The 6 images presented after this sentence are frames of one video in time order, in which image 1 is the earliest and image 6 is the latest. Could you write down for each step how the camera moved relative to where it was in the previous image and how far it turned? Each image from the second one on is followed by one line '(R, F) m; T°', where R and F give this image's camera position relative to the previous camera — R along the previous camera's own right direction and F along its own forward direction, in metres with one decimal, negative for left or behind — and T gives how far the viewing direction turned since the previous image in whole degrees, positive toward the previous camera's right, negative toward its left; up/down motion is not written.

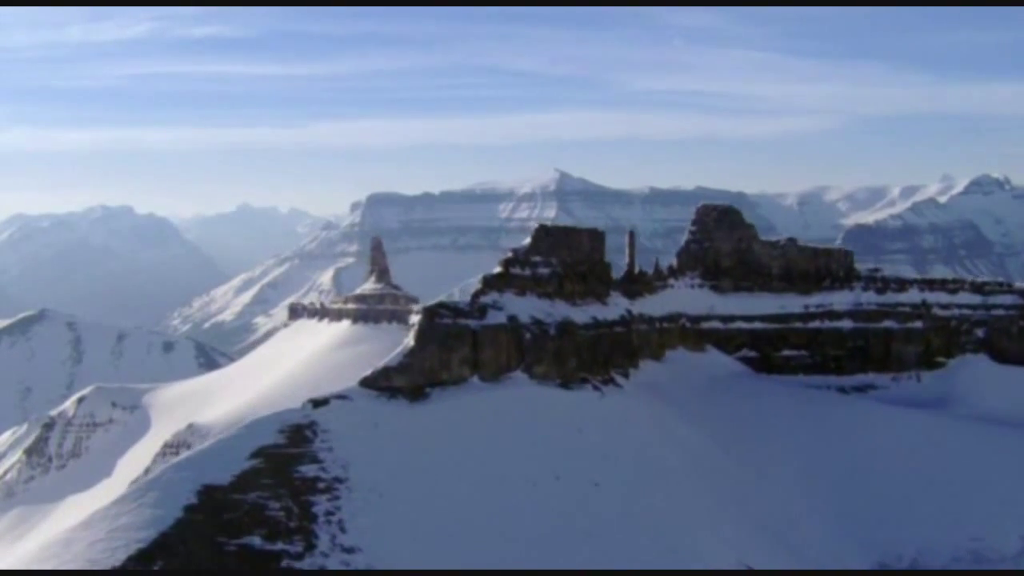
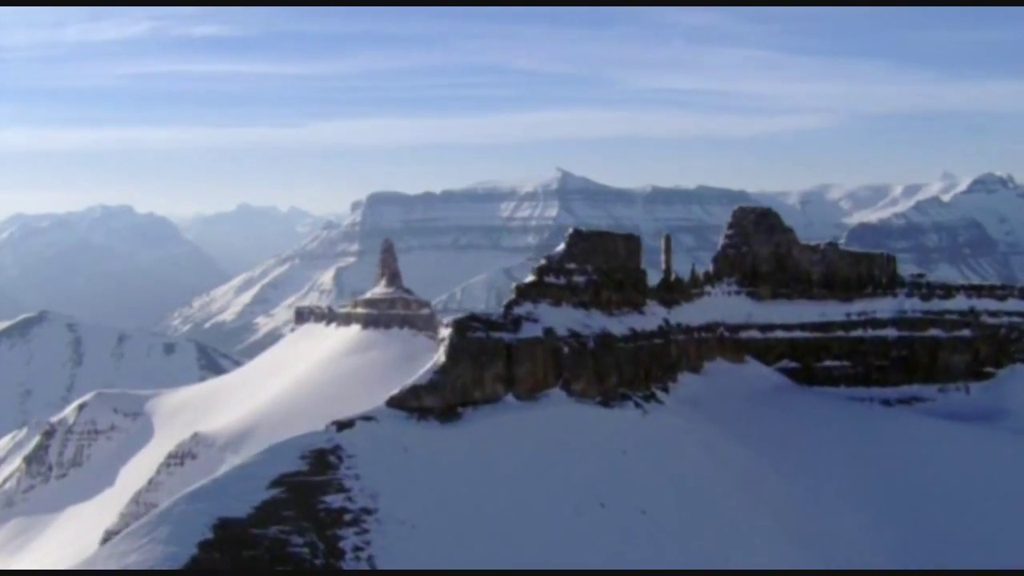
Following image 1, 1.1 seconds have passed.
(-1.1, +3.2) m; 0°
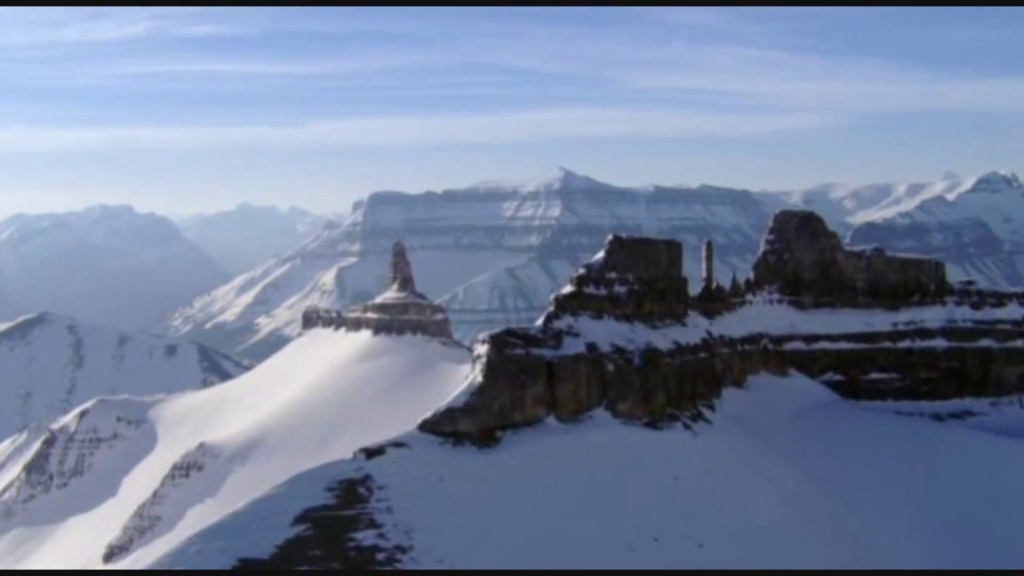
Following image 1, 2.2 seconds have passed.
(-1.1, +3.2) m; 0°
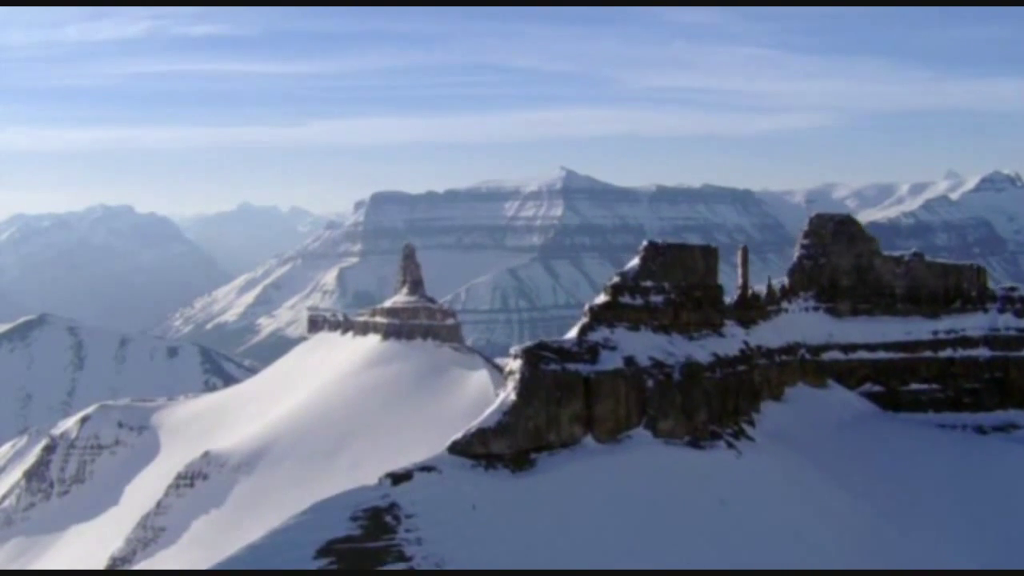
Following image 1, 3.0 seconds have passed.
(-0.8, +2.5) m; 0°
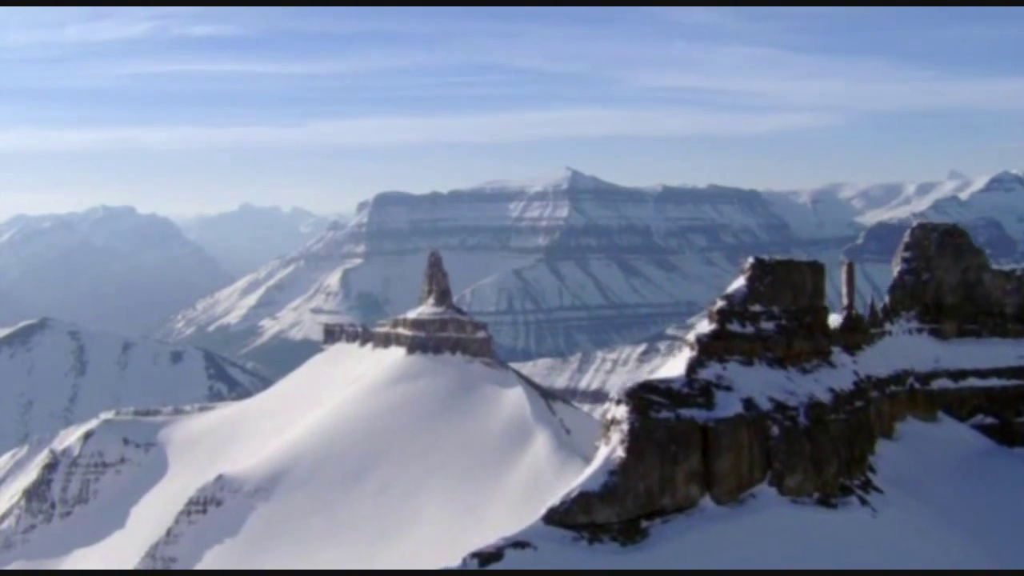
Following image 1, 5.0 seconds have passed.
(-2.0, +5.9) m; 0°
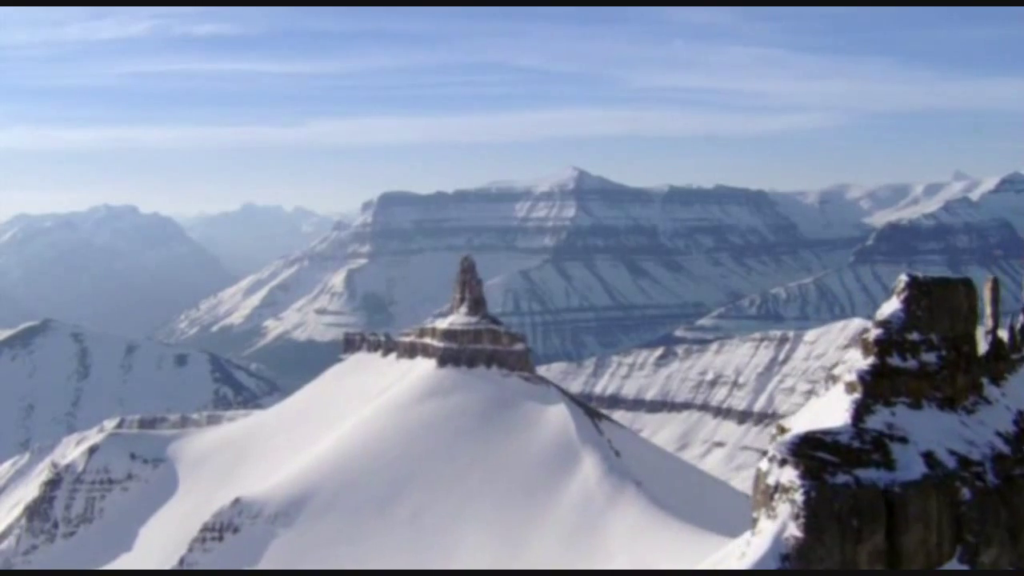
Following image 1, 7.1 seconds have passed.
(-2.1, +5.9) m; 0°
